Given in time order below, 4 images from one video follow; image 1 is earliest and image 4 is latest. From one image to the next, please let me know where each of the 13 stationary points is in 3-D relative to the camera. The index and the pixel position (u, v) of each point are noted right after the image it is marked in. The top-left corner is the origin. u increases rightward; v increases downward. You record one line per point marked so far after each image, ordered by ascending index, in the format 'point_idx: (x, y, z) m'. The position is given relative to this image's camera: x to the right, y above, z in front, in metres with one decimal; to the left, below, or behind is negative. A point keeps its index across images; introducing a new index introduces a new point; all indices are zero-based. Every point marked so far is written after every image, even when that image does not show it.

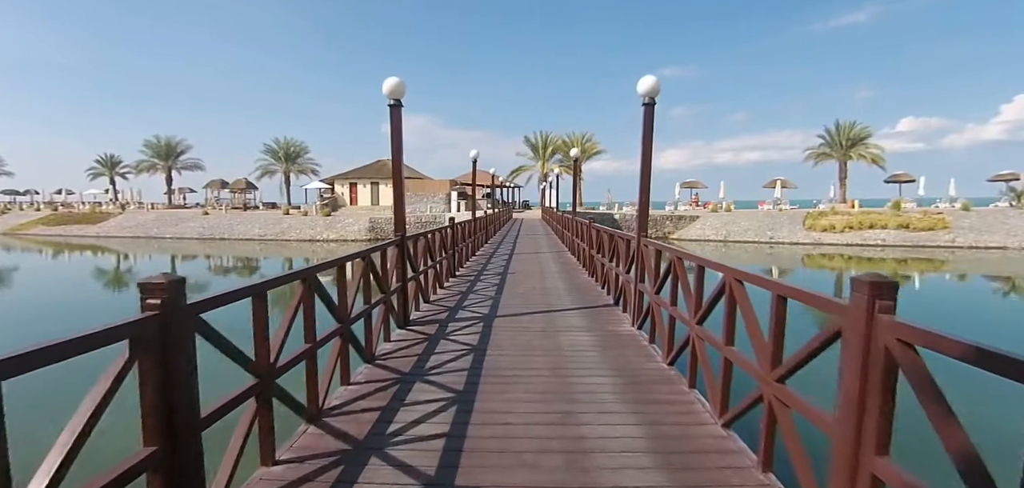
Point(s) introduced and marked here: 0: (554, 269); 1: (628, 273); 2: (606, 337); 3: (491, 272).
0: (+0.8, -0.5, +8.0) m
1: (+1.4, -0.4, +4.8) m
2: (+0.9, -0.9, +4.0) m
3: (-0.4, -0.6, +7.8) m
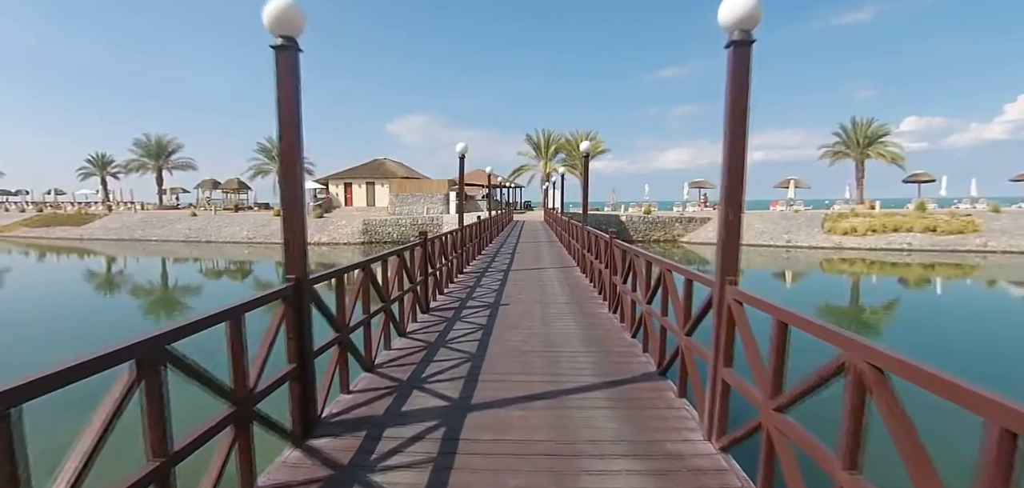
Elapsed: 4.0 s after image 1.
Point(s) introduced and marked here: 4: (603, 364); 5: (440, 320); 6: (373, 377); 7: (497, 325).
0: (+0.7, -0.8, +6.1) m
1: (+1.3, -0.7, +2.9) m
2: (+0.8, -1.2, +2.2) m
3: (-0.5, -0.9, +5.9) m
4: (+0.8, -1.1, +3.6) m
5: (-0.9, -0.9, +5.0) m
6: (-1.2, -1.1, +3.4) m
7: (-0.2, -1.0, +4.8) m
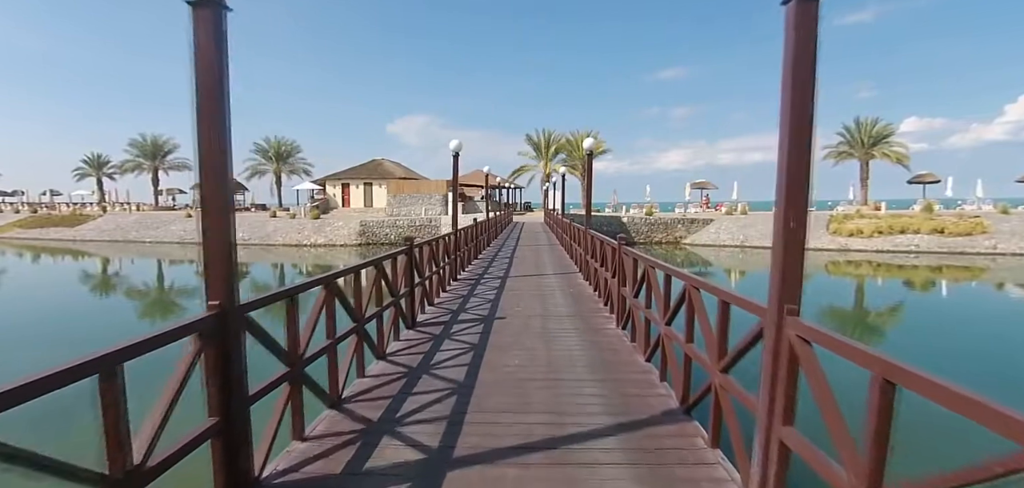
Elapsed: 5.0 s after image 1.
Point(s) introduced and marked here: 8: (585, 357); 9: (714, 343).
0: (+0.7, -0.9, +5.5) m
1: (+1.2, -0.7, +2.4) m
2: (+0.8, -1.3, +1.6) m
3: (-0.5, -0.9, +5.4) m
4: (+0.8, -1.2, +3.1) m
5: (-0.9, -1.0, +4.5) m
6: (-1.2, -1.2, +2.8) m
7: (-0.2, -1.0, +4.2) m
8: (+0.7, -1.1, +3.9) m
9: (+1.2, -0.6, +2.5) m
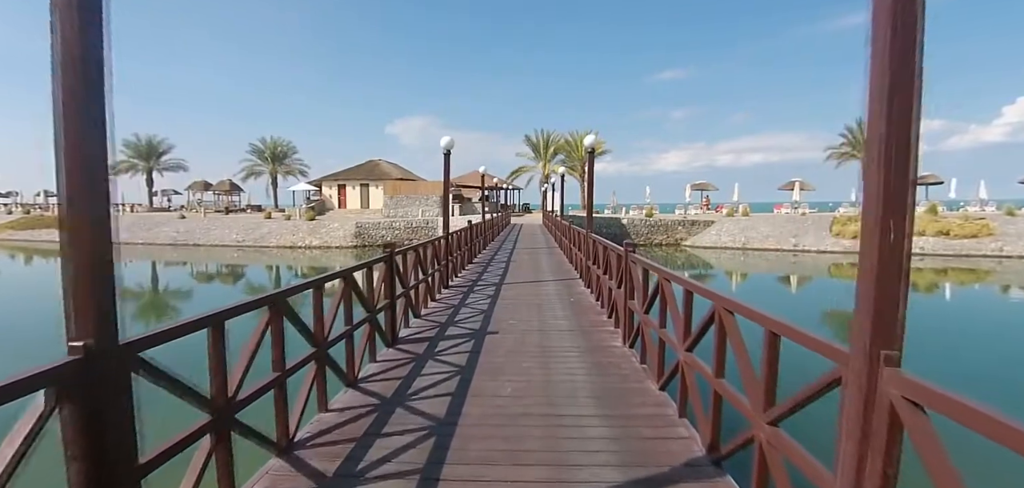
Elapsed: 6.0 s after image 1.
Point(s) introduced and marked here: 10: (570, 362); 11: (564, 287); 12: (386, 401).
0: (+0.6, -1.0, +5.0) m
1: (+1.2, -0.8, +1.8) m
2: (+0.7, -1.4, +1.0) m
3: (-0.6, -1.0, +4.8) m
4: (+0.7, -1.2, +2.5) m
5: (-1.0, -1.1, +3.9) m
6: (-1.3, -1.3, +2.3) m
7: (-0.3, -1.1, +3.7) m
8: (+0.6, -1.1, +3.4) m
9: (+1.2, -0.7, +2.0) m
10: (+0.5, -1.1, +3.8) m
11: (+1.0, -0.8, +8.0) m
12: (-0.9, -1.2, +3.1) m
